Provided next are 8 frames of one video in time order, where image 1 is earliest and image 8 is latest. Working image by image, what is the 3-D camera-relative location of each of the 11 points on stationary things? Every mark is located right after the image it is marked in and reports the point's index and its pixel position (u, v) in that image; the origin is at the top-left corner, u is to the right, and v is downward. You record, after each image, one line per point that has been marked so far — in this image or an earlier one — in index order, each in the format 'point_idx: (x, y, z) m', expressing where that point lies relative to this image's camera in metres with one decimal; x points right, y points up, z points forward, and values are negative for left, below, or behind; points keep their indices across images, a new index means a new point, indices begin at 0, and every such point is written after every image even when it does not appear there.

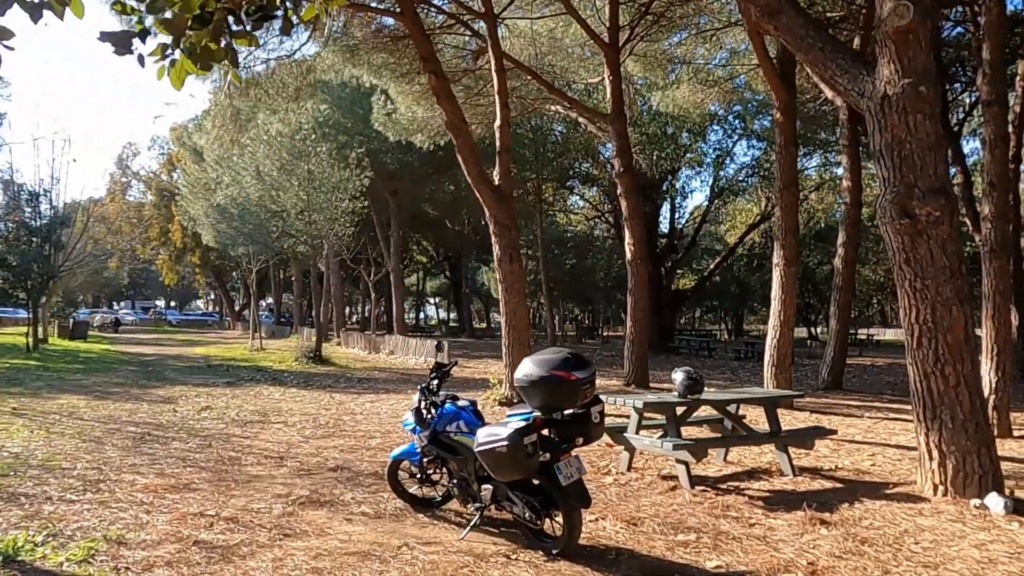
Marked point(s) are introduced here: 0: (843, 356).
0: (+6.2, -1.3, +15.1) m
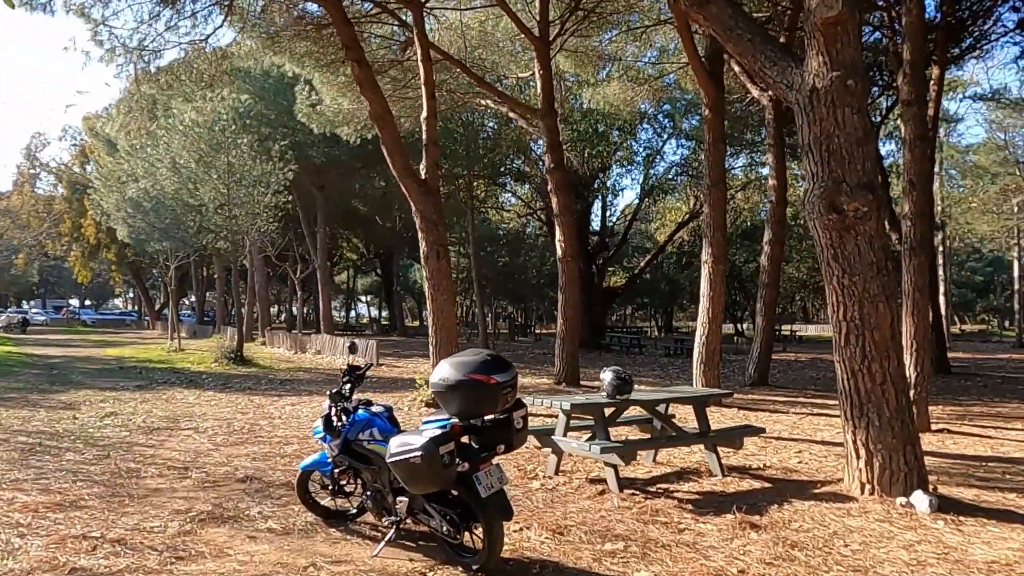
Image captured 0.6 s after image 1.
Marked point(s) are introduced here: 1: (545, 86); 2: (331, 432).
0: (+4.9, -1.2, +15.3) m
1: (+0.5, +3.3, +13.4) m
2: (-0.9, -0.7, +4.1) m
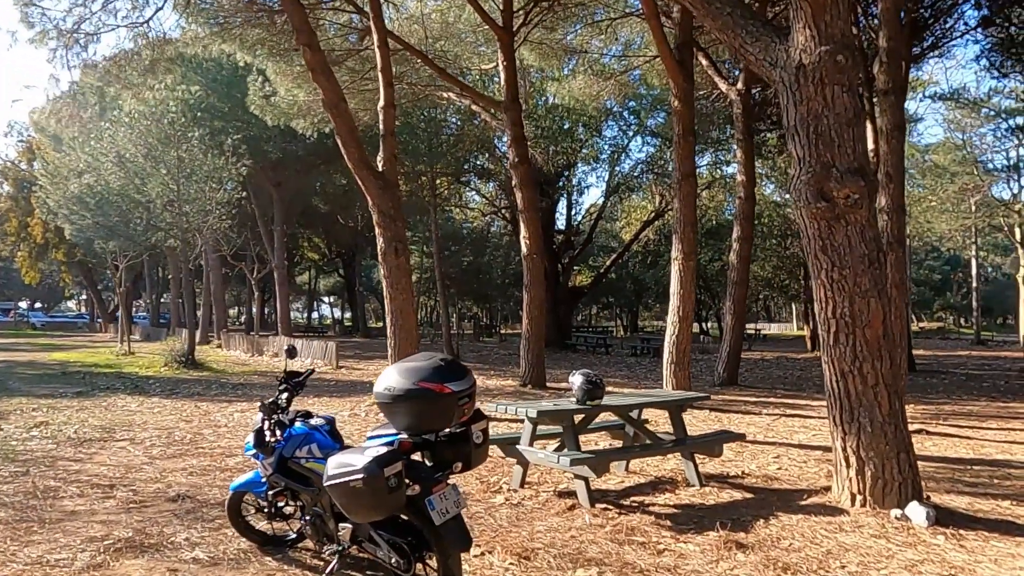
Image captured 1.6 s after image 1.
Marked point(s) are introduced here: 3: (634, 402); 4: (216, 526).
0: (+4.2, -1.2, +15.1) m
1: (-0.1, +3.3, +12.9) m
2: (-1.1, -0.7, +3.6) m
3: (+0.8, -0.8, +5.5) m
4: (-1.6, -1.3, +4.3) m
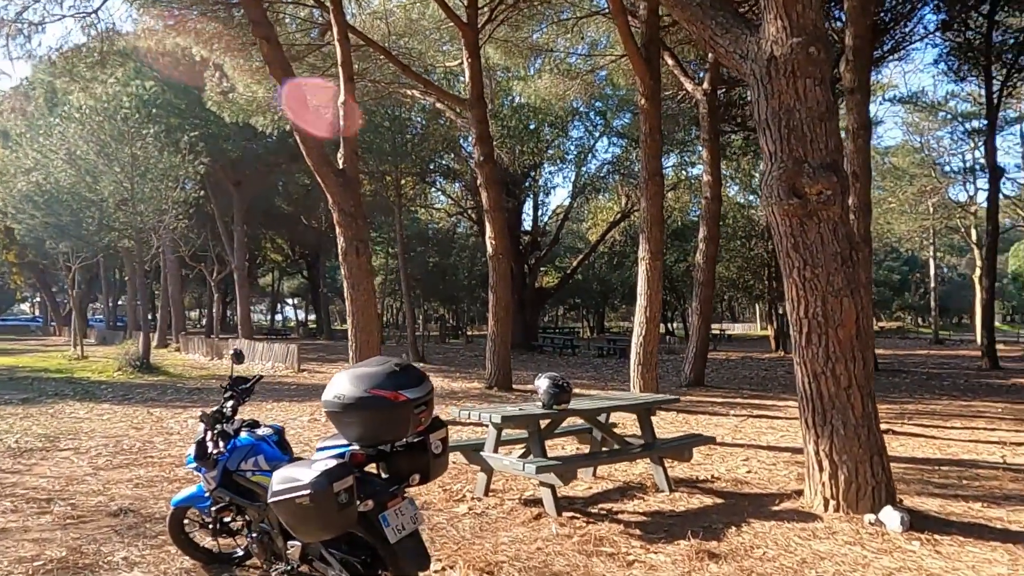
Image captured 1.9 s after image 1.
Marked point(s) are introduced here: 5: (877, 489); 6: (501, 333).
0: (+3.6, -1.2, +15.0) m
1: (-0.6, +3.3, +12.7) m
2: (-1.3, -0.7, +3.4) m
3: (+0.6, -0.8, +5.3) m
4: (-1.8, -1.3, +4.1) m
5: (+2.0, -1.1, +4.5) m
6: (-0.2, -0.7, +13.2) m
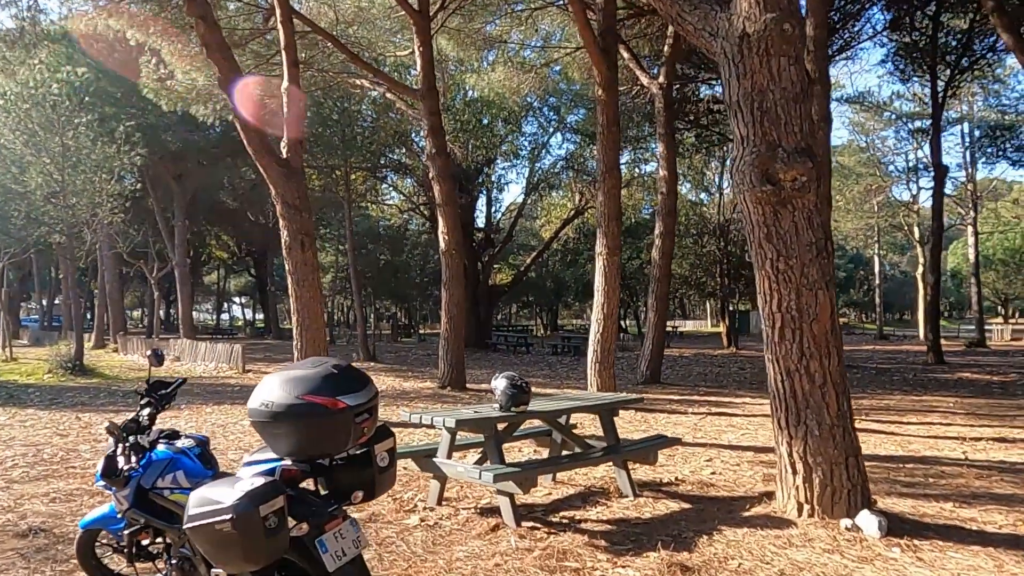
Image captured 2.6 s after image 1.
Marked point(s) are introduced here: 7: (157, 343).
0: (+2.7, -1.1, +14.8) m
1: (-1.3, +3.4, +12.3) m
2: (-1.4, -0.7, +2.9) m
3: (+0.3, -0.7, +5.0) m
4: (-2.0, -1.3, +3.6) m
5: (+1.8, -1.1, +4.3) m
6: (-0.9, -0.7, +12.9) m
7: (-8.4, -1.3, +19.3) m
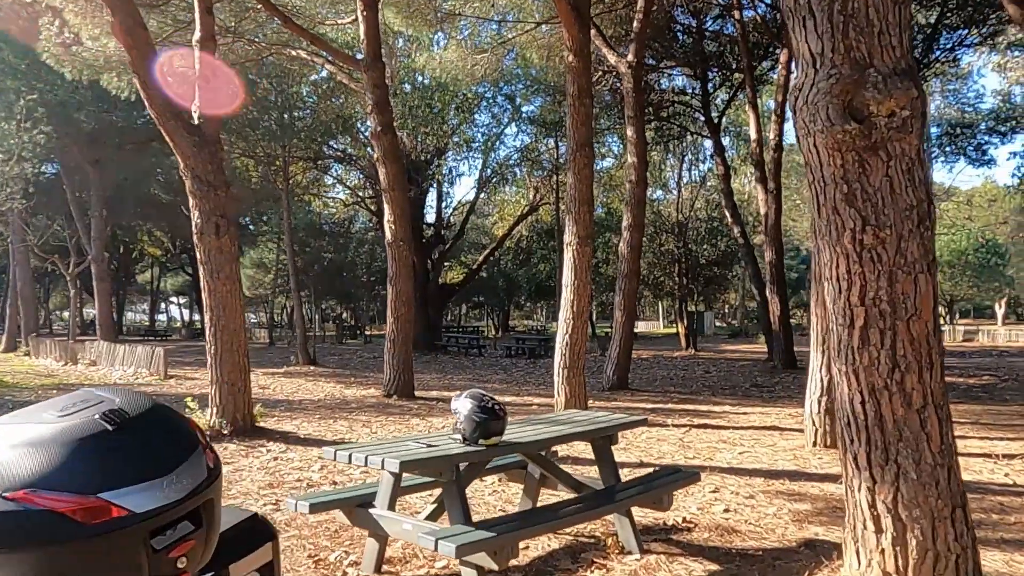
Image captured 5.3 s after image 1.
0: (+2.0, -1.1, +13.7) m
1: (-1.9, +3.4, +10.9) m
2: (-1.4, -0.6, +1.5) m
3: (+0.2, -0.7, +3.7) m
4: (-2.0, -1.2, +2.2) m
5: (+1.7, -1.0, +3.0) m
6: (-1.6, -0.6, +11.4) m
7: (-9.5, -1.2, +17.4) m
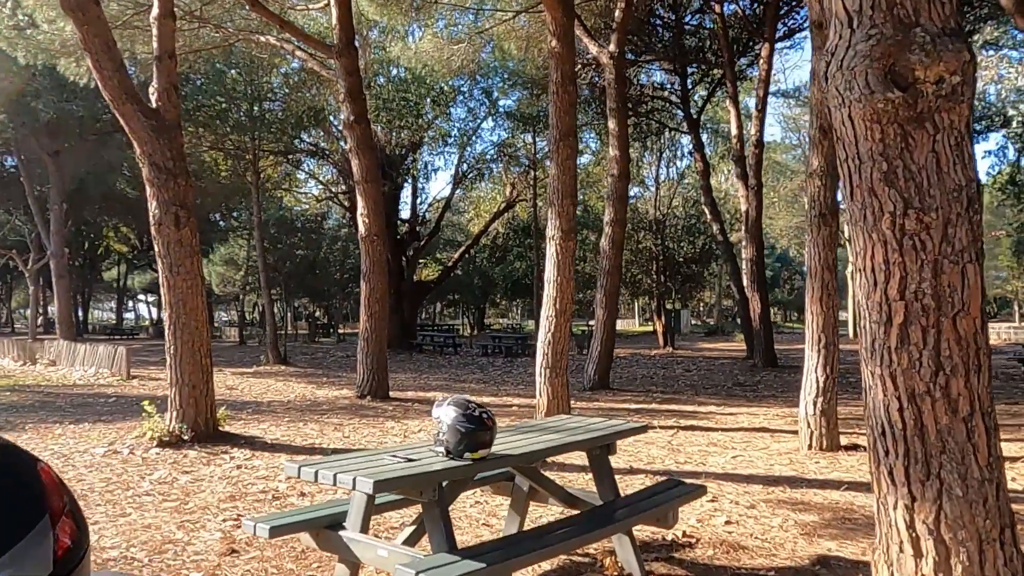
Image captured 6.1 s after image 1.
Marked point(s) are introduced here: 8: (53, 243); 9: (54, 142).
0: (+1.6, -1.0, +13.3) m
1: (-2.2, +3.5, +10.4) m
2: (-1.4, -0.6, +1.1) m
3: (+0.1, -0.6, +3.3) m
4: (-2.0, -1.2, +1.7) m
5: (+1.7, -1.0, +2.7) m
6: (-1.9, -0.6, +11.0) m
7: (-9.9, -1.2, +16.7) m
8: (-10.3, +1.0, +18.3) m
9: (-9.7, +3.1, +17.1) m
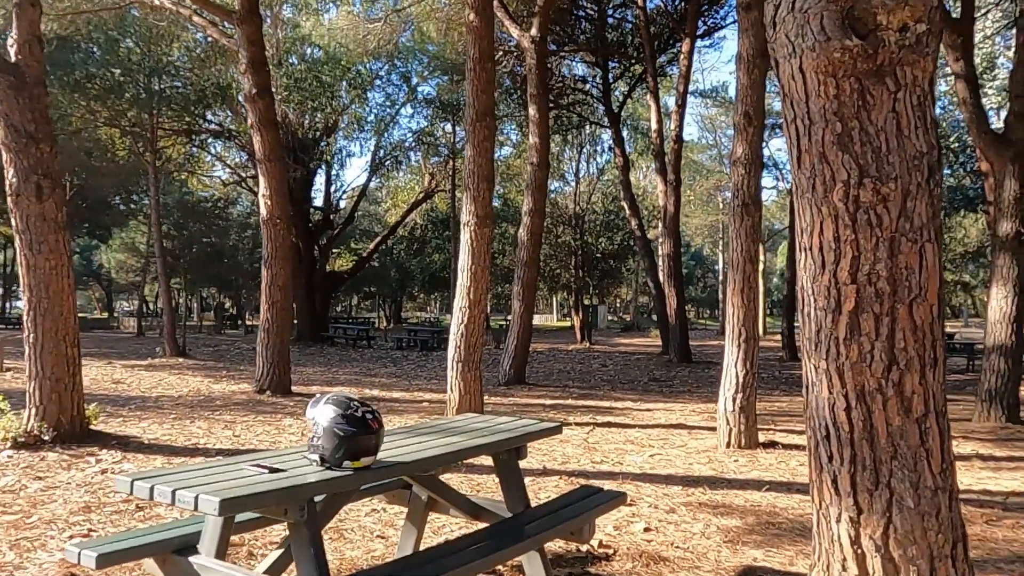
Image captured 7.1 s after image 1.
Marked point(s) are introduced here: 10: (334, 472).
0: (+0.2, -0.9, +12.9) m
1: (-3.2, +3.6, +9.6) m
2: (-1.6, -0.5, +0.5) m
3: (-0.3, -0.6, +2.8) m
4: (-2.2, -1.1, +1.0) m
5: (+1.3, -0.9, +2.4) m
6: (-3.0, -0.4, +10.3) m
7: (-11.6, -0.9, +15.2) m
8: (-12.1, +1.3, +16.7) m
9: (-11.3, +3.4, +15.6) m
10: (-0.6, -0.6, +2.5) m
